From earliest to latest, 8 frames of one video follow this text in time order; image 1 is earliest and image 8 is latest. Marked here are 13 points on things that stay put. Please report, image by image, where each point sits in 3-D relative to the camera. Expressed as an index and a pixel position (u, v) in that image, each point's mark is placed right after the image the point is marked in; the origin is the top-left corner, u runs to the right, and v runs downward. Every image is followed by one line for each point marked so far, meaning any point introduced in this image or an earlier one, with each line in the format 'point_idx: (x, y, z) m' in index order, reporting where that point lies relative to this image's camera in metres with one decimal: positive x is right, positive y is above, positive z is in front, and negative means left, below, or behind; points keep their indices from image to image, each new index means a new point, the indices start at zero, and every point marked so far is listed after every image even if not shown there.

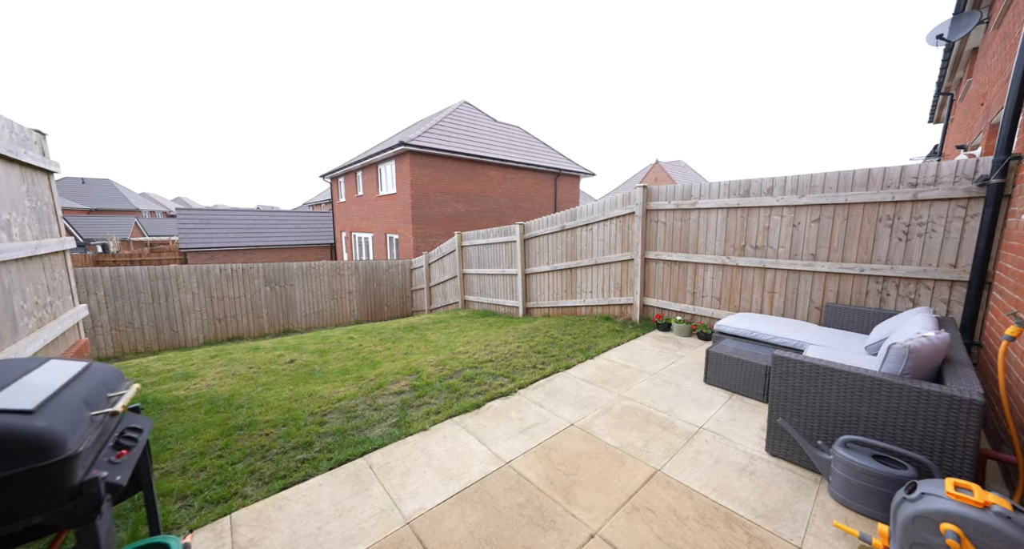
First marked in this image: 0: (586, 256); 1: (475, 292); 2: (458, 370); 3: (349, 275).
0: (+1.1, +0.2, +6.6) m
1: (-0.7, -0.3, +8.2) m
2: (-0.6, -1.1, +4.8) m
3: (-4.3, 0.0, +11.0) m
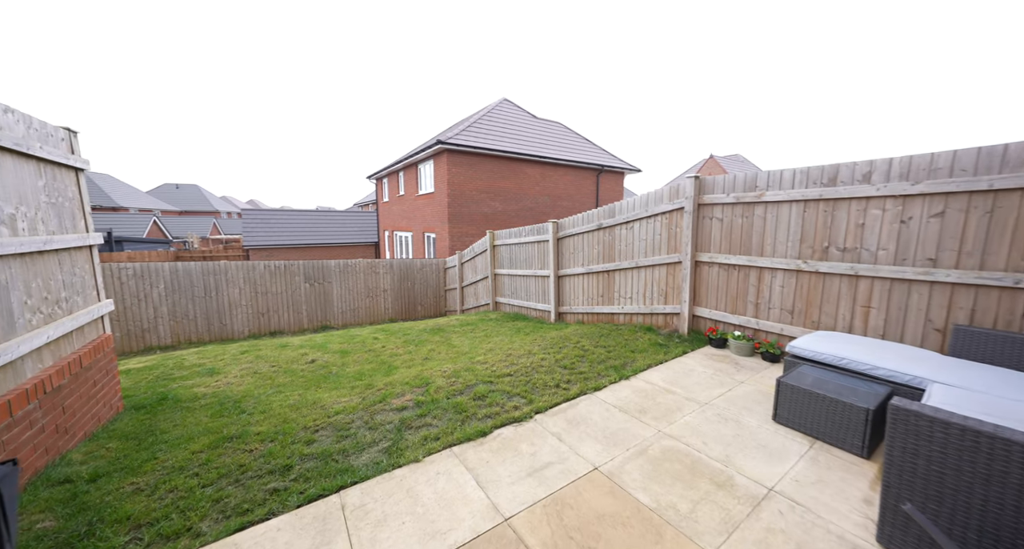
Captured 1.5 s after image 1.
0: (+1.5, +0.2, +5.7) m
1: (-0.1, -0.3, +7.6) m
2: (-0.4, -1.1, +4.2) m
3: (-3.4, 0.0, +10.7) m
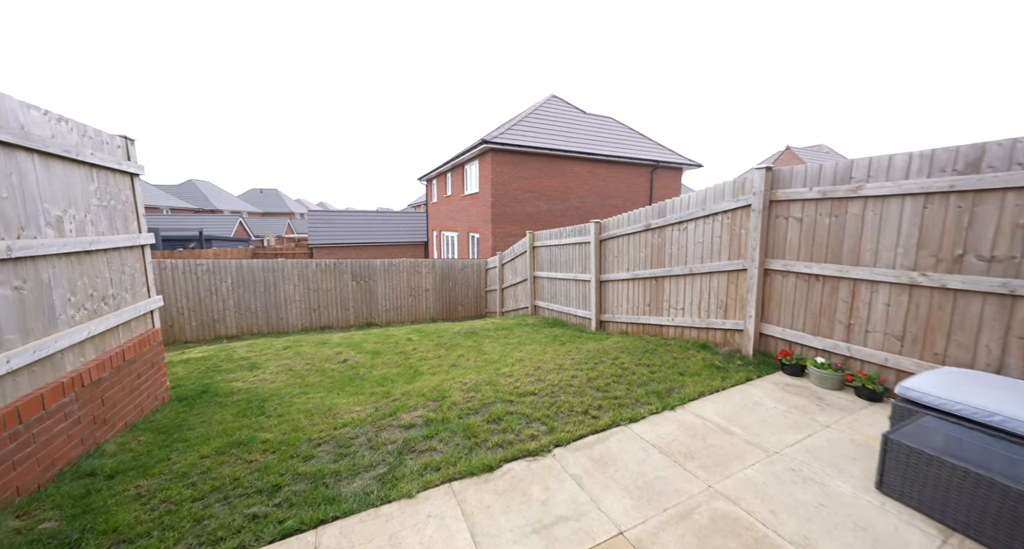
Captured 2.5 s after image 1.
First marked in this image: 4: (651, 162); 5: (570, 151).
0: (+1.9, +0.1, +5.0) m
1: (+0.5, -0.4, +7.0) m
2: (-0.2, -1.1, +3.7) m
3: (-2.3, 0.0, +10.5) m
4: (+4.3, +3.5, +13.1) m
5: (+1.6, +3.4, +11.8) m
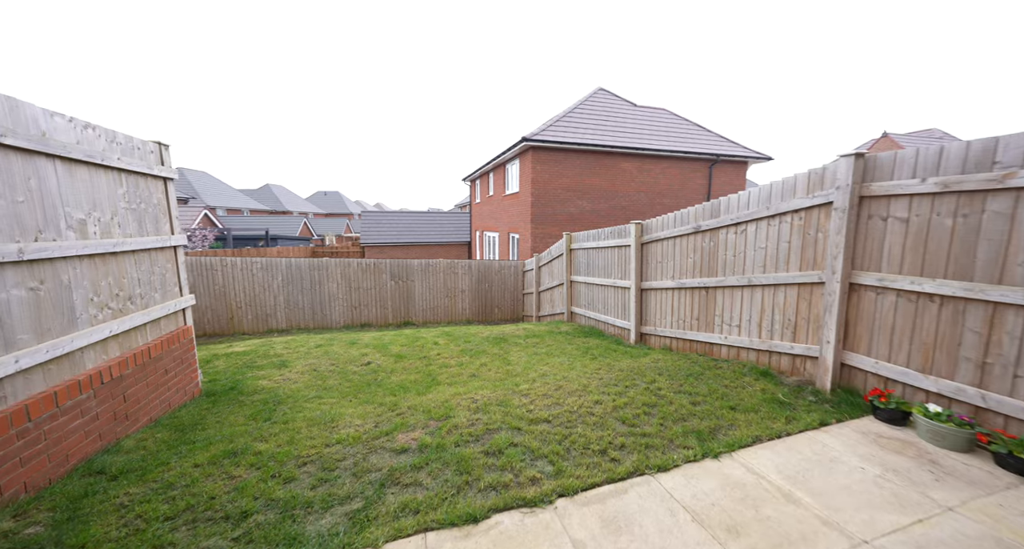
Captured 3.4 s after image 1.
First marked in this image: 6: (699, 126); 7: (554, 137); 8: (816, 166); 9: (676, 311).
0: (+2.2, 0.0, +4.2) m
1: (+1.0, -0.4, +6.4) m
2: (-0.2, -1.1, +3.1) m
3: (-1.4, 0.0, +10.2) m
4: (+5.6, +3.4, +11.9) m
5: (+2.8, +3.3, +11.0) m
6: (+5.8, +4.6, +13.0) m
7: (+1.1, +3.5, +10.6) m
8: (+2.5, +0.9, +3.5) m
9: (+1.9, -0.4, +4.8) m
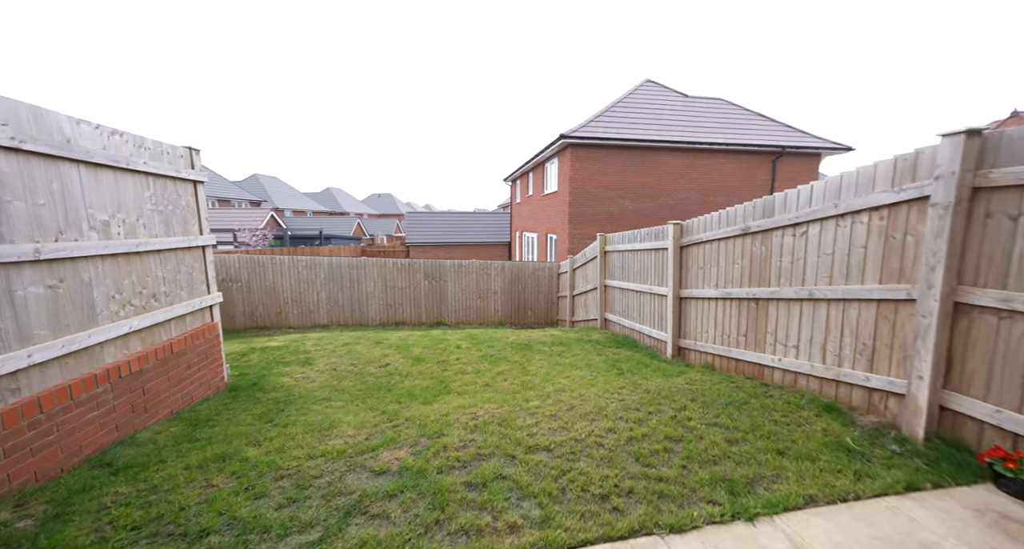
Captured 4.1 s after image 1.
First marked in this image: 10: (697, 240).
0: (+2.3, 0.0, +3.5) m
1: (+1.4, -0.5, +5.8) m
2: (-0.2, -1.2, +2.7) m
3: (-0.5, 0.0, +9.9) m
4: (+6.7, +3.2, +10.8) m
5: (+3.8, +3.2, +10.2) m
6: (+7.0, +4.4, +11.8) m
7: (+2.0, +3.4, +10.0) m
8: (+2.5, +0.8, +2.8) m
9: (+2.0, -0.5, +4.2) m
10: (+1.9, +0.4, +4.3) m
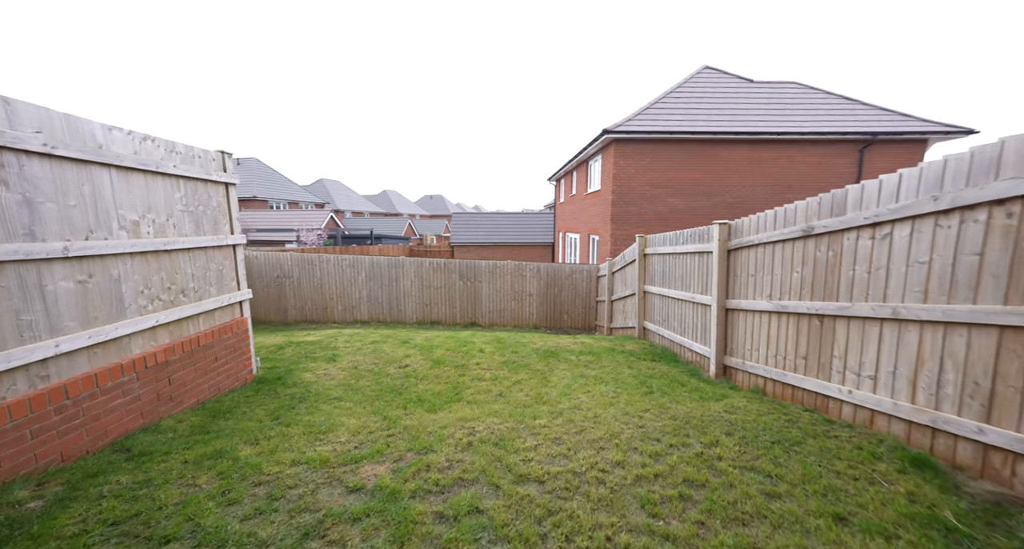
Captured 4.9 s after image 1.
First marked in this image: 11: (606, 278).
0: (+2.3, -0.1, +2.8) m
1: (+1.7, -0.5, +5.2) m
2: (-0.3, -1.1, +2.4) m
3: (+0.4, -0.1, +9.5) m
4: (+7.7, +2.9, +9.4) m
5: (+4.8, +3.0, +9.3) m
6: (+8.3, +4.1, +10.5) m
7: (+3.1, +3.3, +9.3) m
8: (+2.5, +0.8, +2.1) m
9: (+2.2, -0.5, +3.5) m
10: (+2.1, +0.3, +3.7) m
11: (+1.5, -0.1, +6.8) m
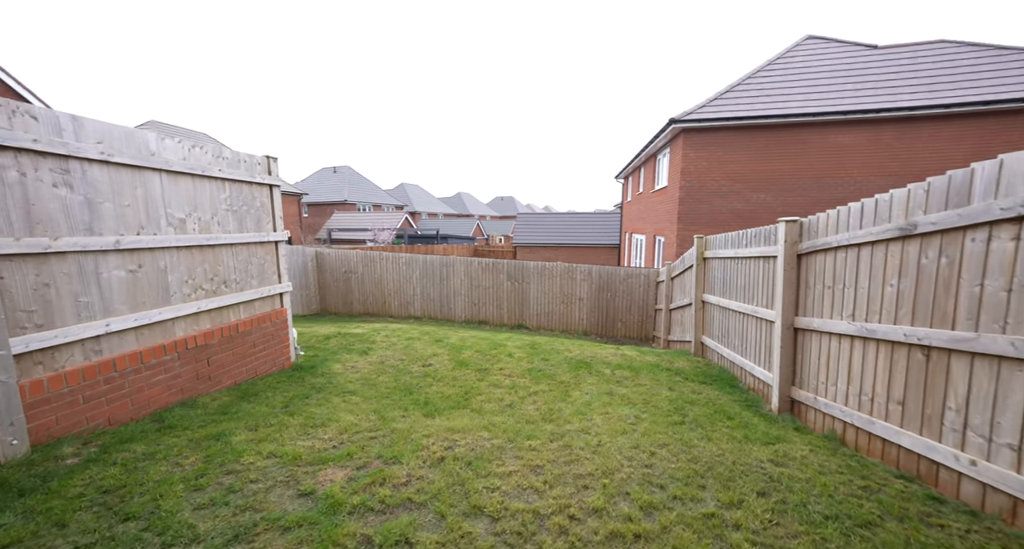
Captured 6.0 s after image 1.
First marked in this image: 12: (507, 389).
0: (+2.2, -0.1, +1.9) m
1: (+2.1, -0.6, +4.4) m
2: (-0.5, -1.1, +2.0) m
3: (+1.7, -0.2, +8.9) m
4: (+9.0, +2.5, +7.3) m
5: (+6.1, +2.8, +7.7) m
6: (+9.8, +3.7, +8.2) m
7: (+4.4, +3.1, +8.2) m
8: (+2.3, +0.7, +1.2) m
9: (+2.2, -0.6, +2.6) m
10: (+2.2, +0.2, +2.9) m
11: (+2.2, -0.2, +6.0) m
12: (0.0, -1.1, +4.0) m
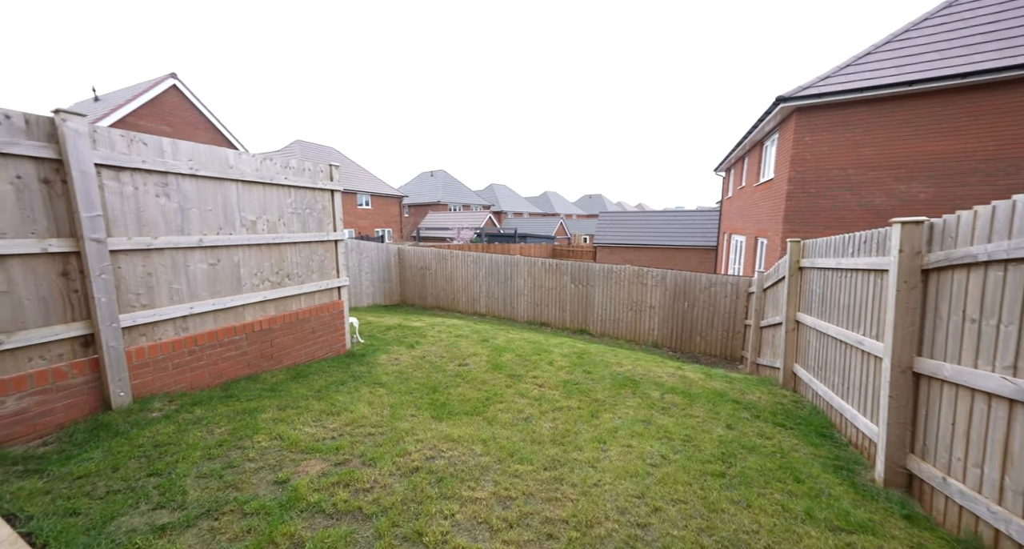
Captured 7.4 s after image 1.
0: (+1.9, -0.2, +1.0) m
1: (+2.5, -0.7, +3.4) m
2: (-0.7, -1.0, +1.8) m
3: (+3.3, -0.3, +7.9) m
4: (+10.0, +2.0, +4.4) m
5: (+7.4, +2.4, +5.6) m
6: (+11.1, +3.1, +5.1) m
7: (+5.9, +2.8, +6.5) m
8: (+1.9, +0.6, +0.3) m
9: (+2.1, -0.7, +1.7) m
10: (+2.2, +0.1, +2.0) m
11: (+3.1, -0.3, +5.0) m
12: (+0.3, -1.1, +3.6) m
